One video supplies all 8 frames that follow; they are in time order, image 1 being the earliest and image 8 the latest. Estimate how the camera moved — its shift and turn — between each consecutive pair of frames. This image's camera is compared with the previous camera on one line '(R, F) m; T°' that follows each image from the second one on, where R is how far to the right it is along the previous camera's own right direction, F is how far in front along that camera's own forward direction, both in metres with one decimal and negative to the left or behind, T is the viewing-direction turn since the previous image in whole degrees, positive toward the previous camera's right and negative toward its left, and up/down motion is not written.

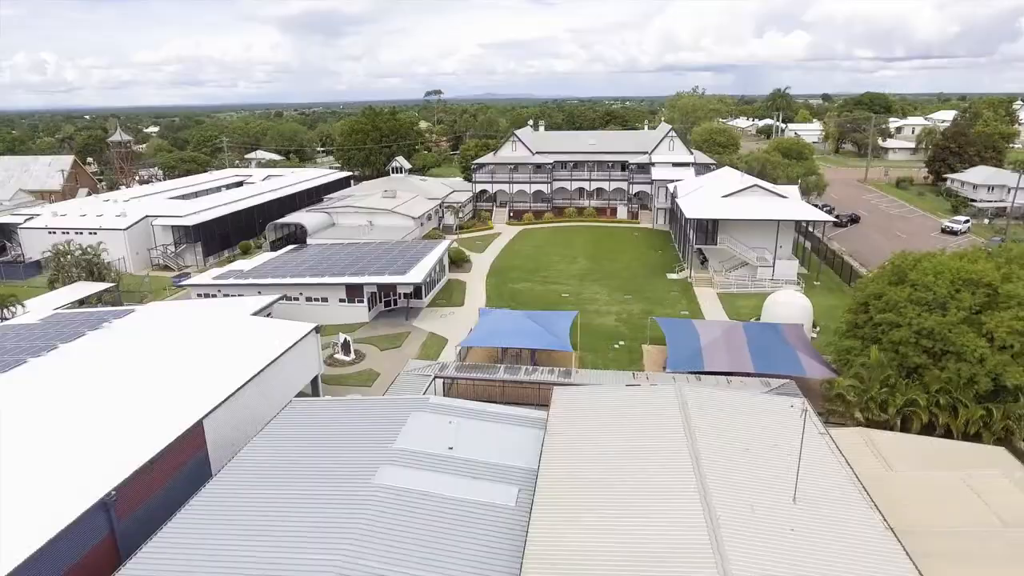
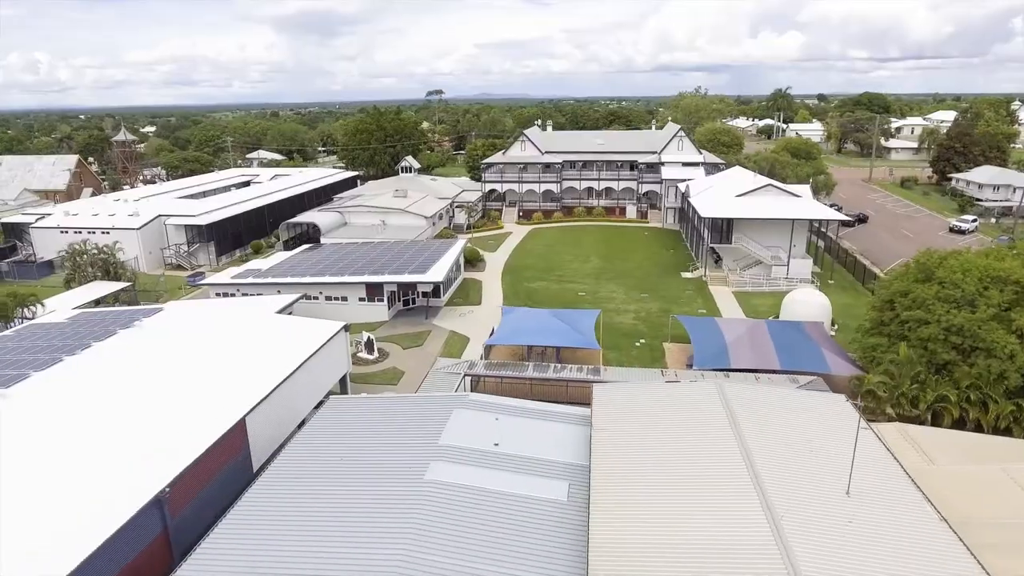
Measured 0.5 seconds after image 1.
(-1.3, -0.1) m; 0°
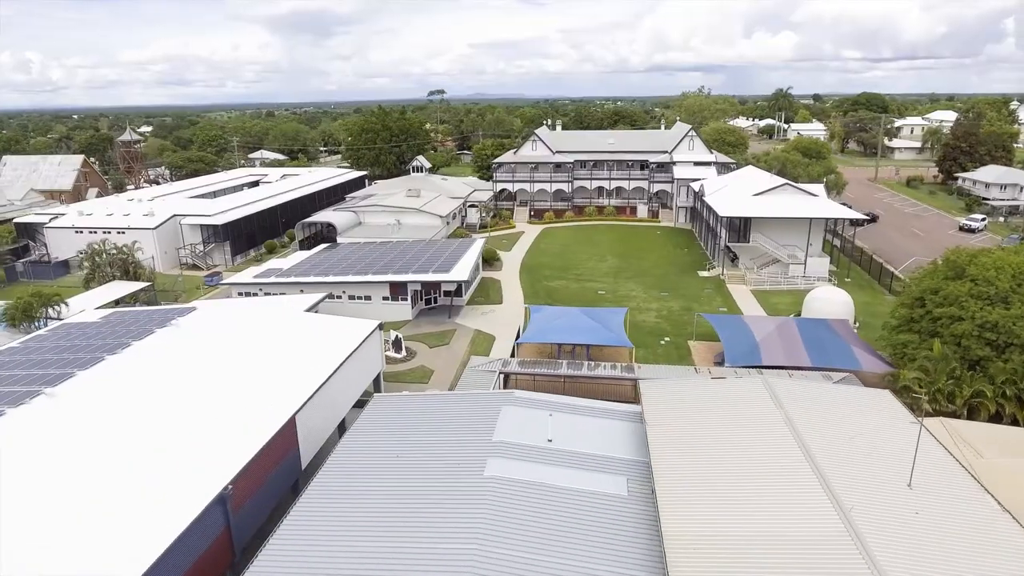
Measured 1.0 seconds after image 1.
(-1.6, -0.1) m; 0°
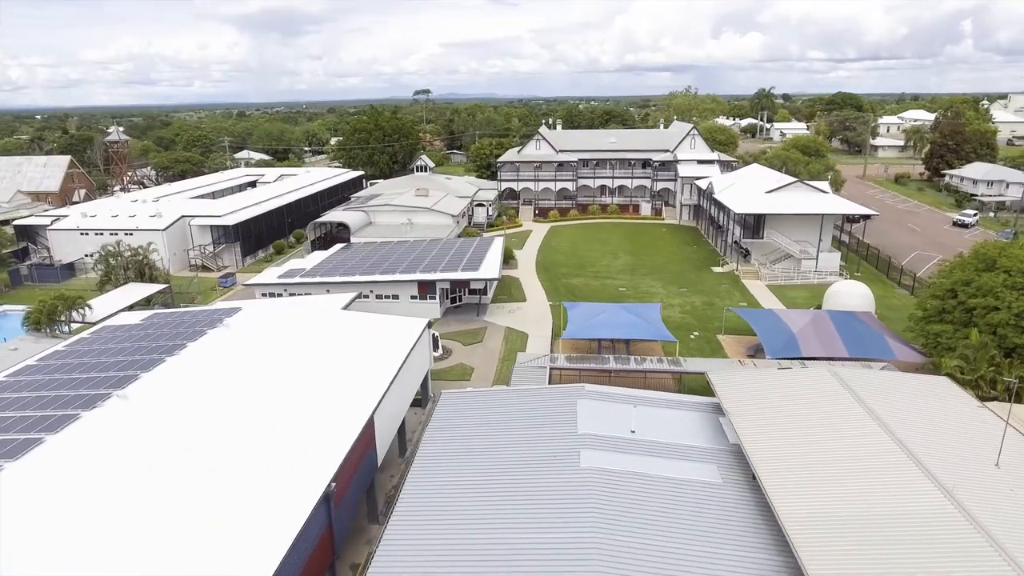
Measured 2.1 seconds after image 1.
(-3.0, -0.2) m; +2°
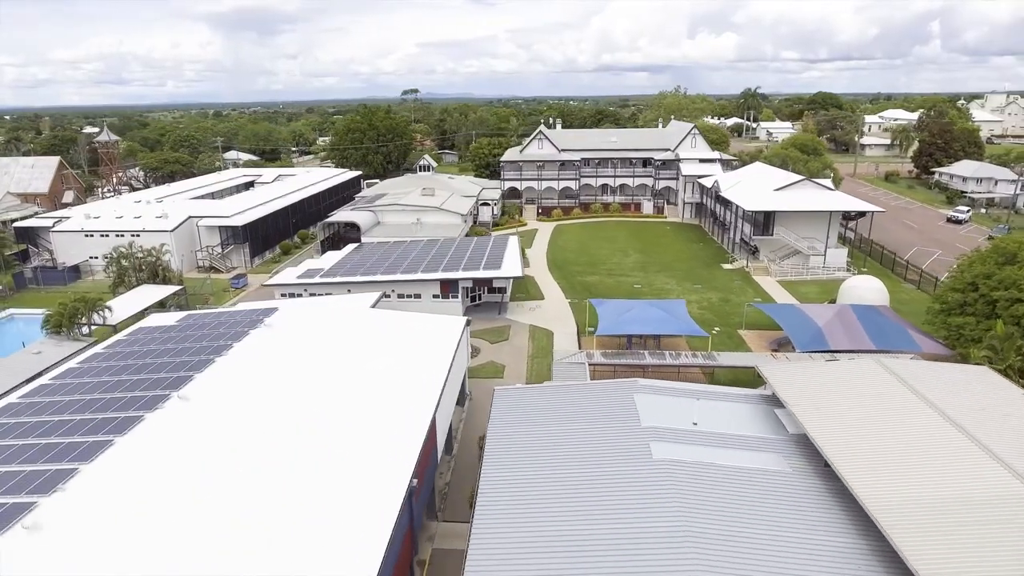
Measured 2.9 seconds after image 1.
(-2.4, -0.2) m; +2°
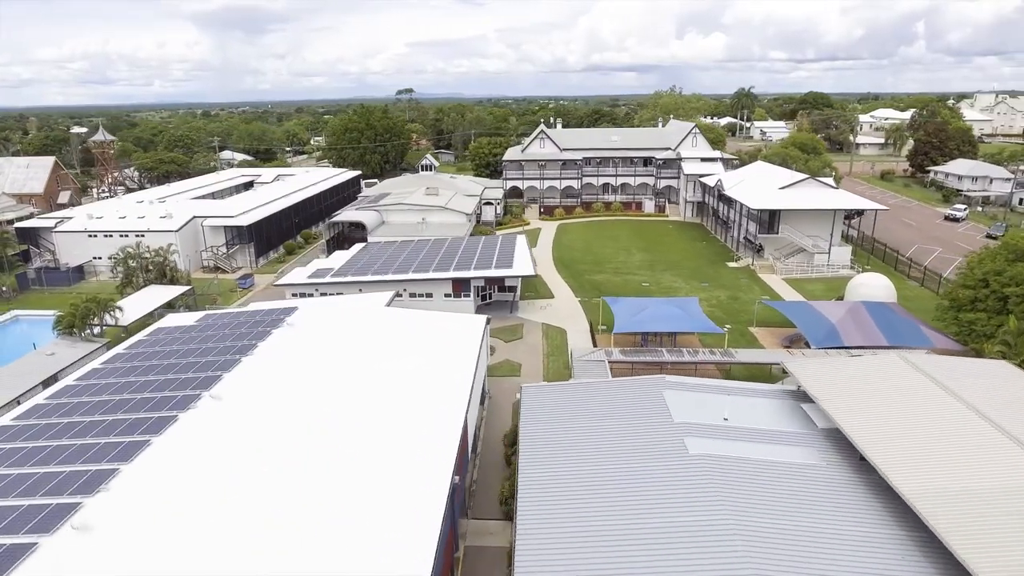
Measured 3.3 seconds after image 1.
(-1.2, -0.1) m; +1°
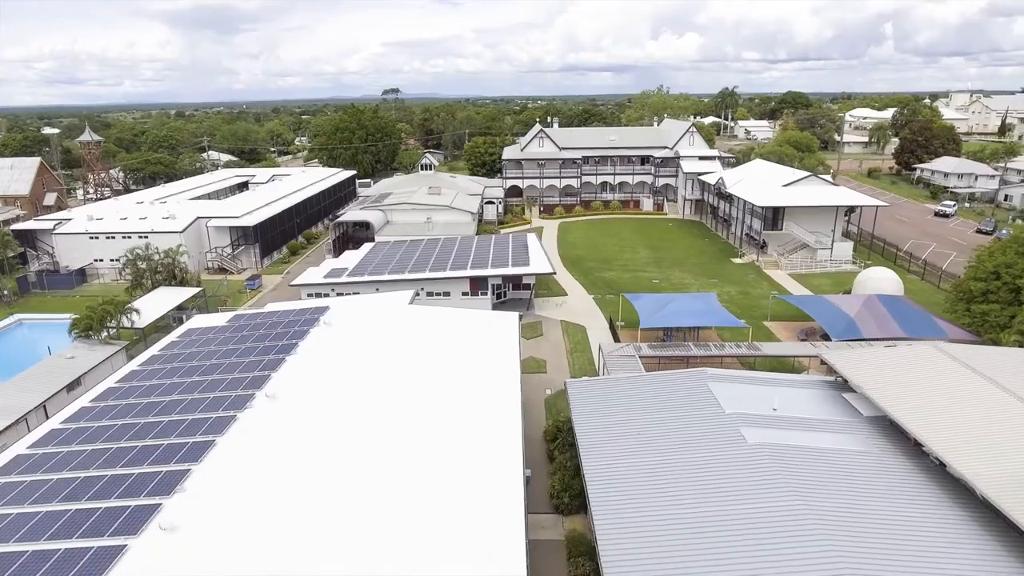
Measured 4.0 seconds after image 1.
(-2.2, -0.2) m; +2°
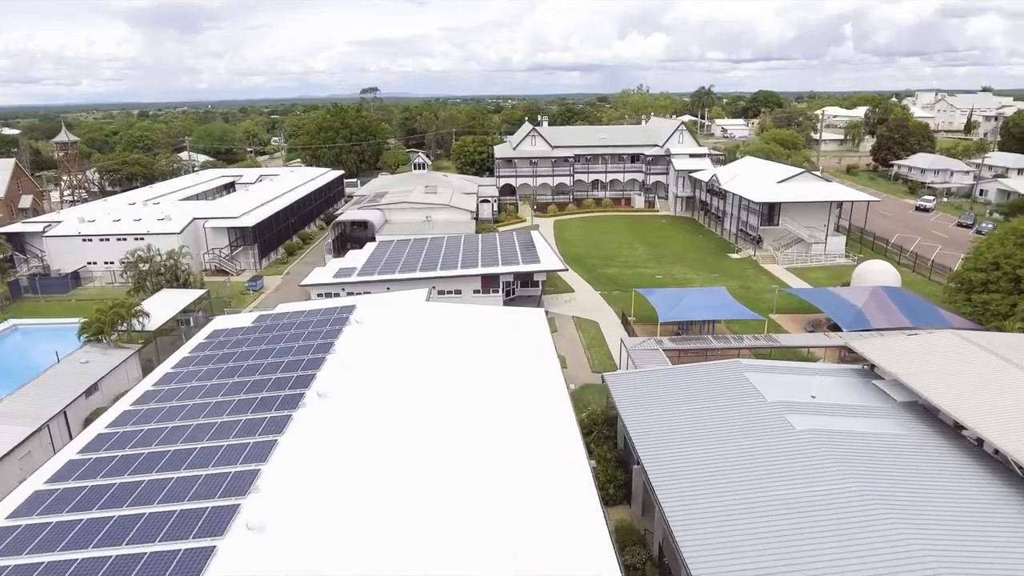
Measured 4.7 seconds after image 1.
(-2.2, -0.2) m; +3°
